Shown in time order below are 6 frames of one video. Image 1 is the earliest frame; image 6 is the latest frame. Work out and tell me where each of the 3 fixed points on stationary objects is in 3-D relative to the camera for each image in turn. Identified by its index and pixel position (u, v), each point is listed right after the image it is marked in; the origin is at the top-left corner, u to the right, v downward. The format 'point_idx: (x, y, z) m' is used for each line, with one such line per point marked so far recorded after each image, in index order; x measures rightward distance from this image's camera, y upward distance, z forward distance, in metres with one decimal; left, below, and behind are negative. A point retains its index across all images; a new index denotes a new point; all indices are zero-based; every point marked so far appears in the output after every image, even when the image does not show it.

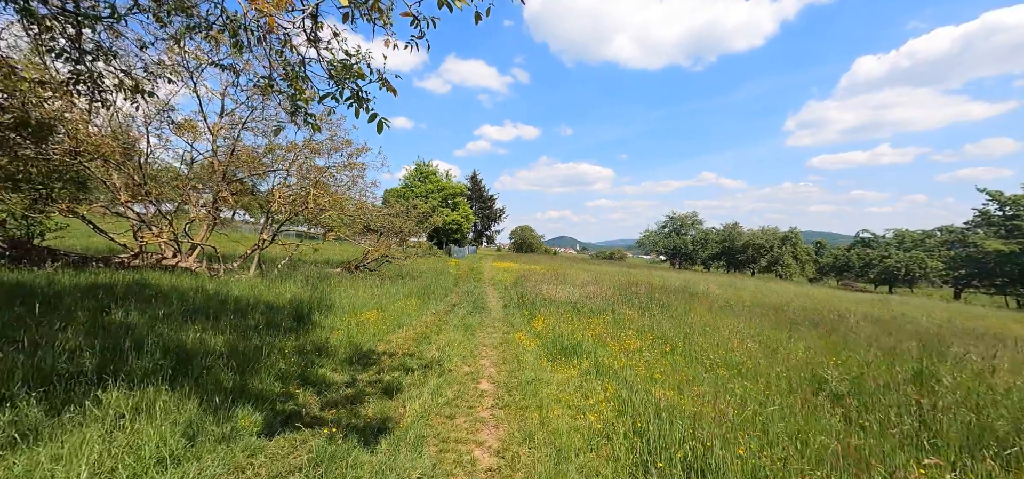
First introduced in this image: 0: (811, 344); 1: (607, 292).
0: (+4.9, -1.8, +7.6) m
1: (+2.5, -1.4, +11.8) m
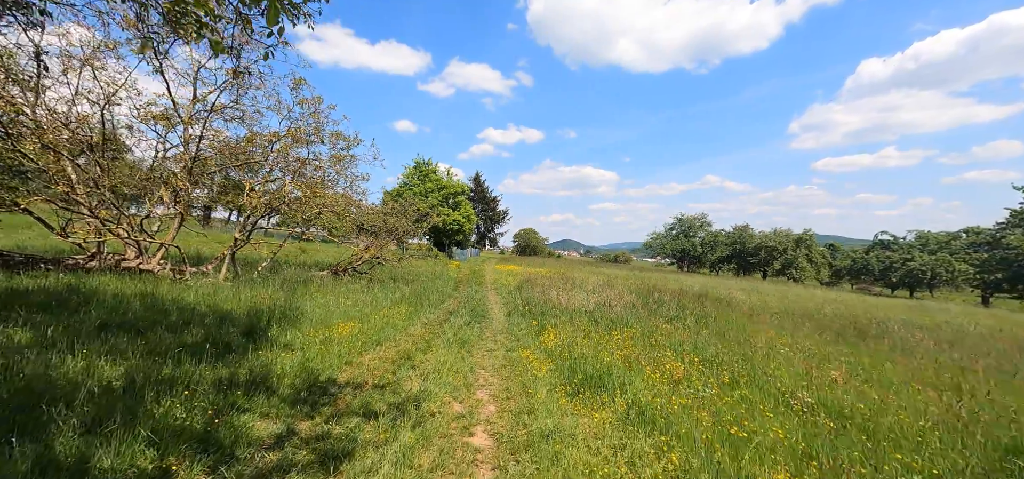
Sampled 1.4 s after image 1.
0: (+5.0, -1.7, +6.0) m
1: (+2.6, -1.3, +10.2) m
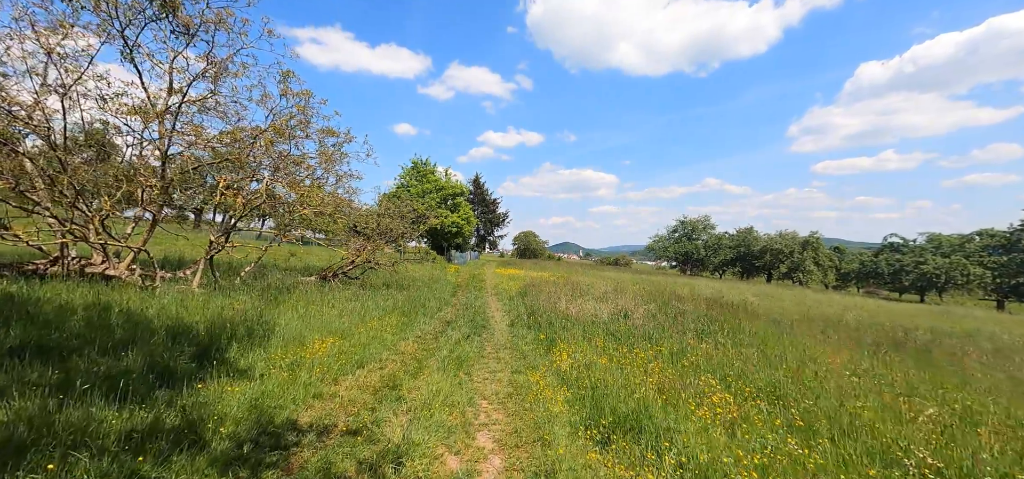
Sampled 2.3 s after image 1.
0: (+5.0, -1.7, +4.9) m
1: (+2.7, -1.4, +9.2) m
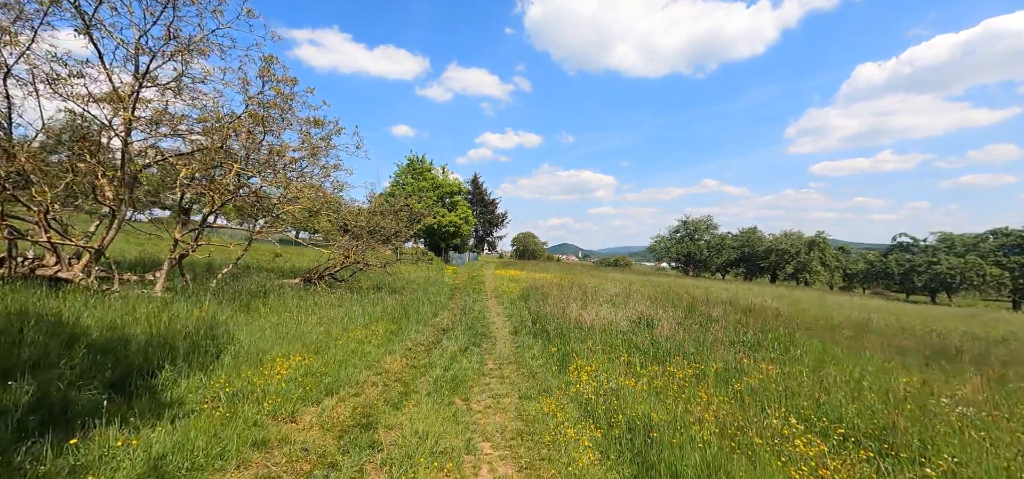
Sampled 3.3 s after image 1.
0: (+5.1, -1.7, +3.8) m
1: (+2.7, -1.3, +8.0) m
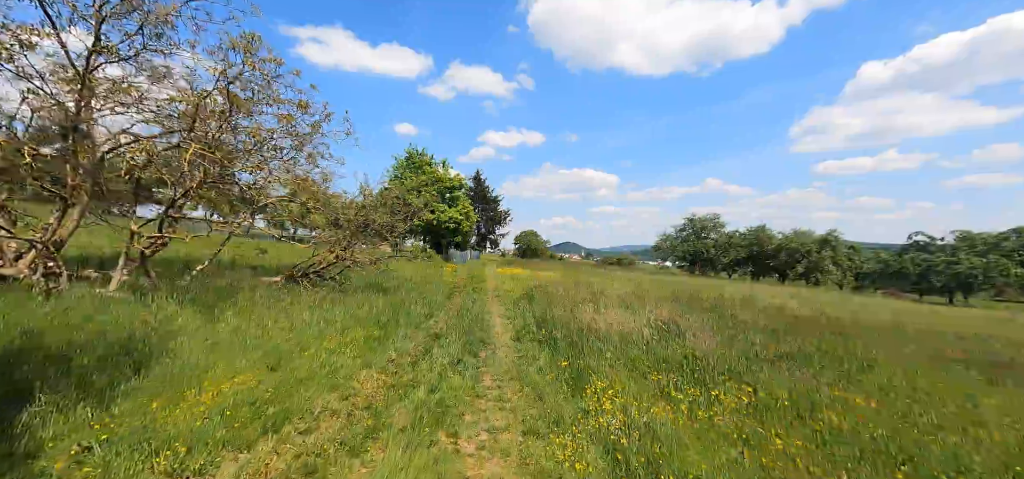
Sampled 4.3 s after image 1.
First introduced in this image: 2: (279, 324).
0: (+5.1, -1.6, +2.6) m
1: (+2.8, -1.2, +6.9) m
2: (-3.4, -1.2, +6.8) m
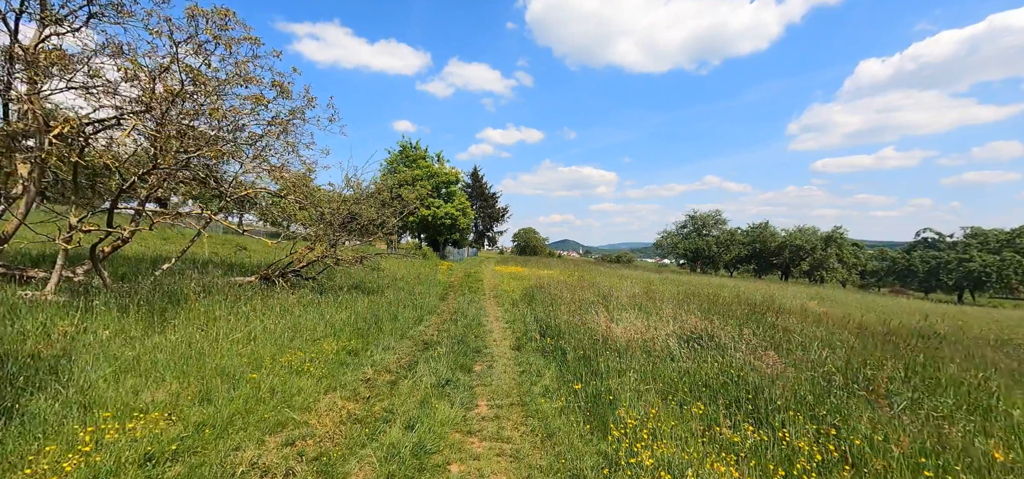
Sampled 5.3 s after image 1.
0: (+5.2, -1.5, +1.6) m
1: (+2.8, -1.2, +5.8) m
2: (-3.4, -1.2, +5.7) m
